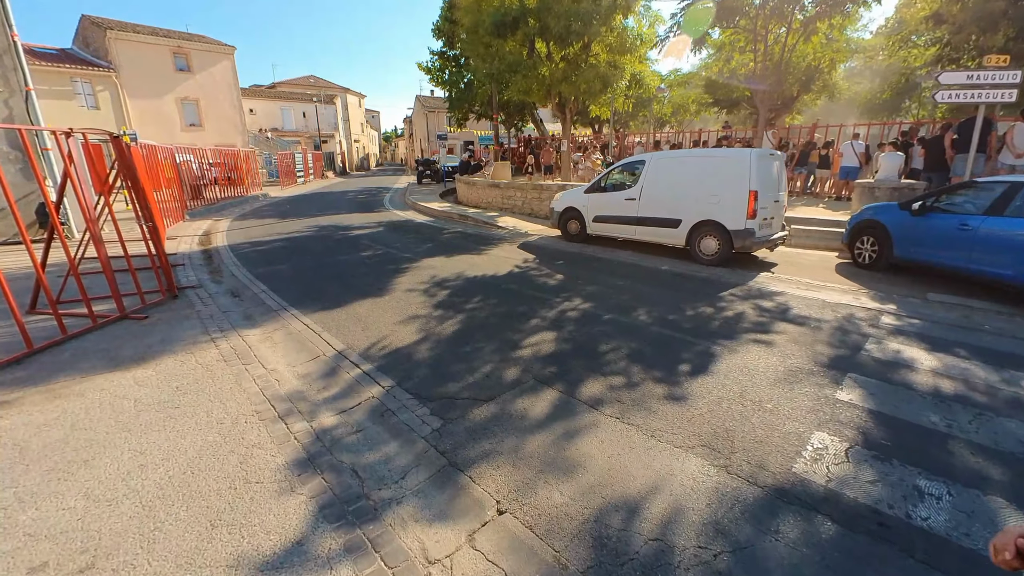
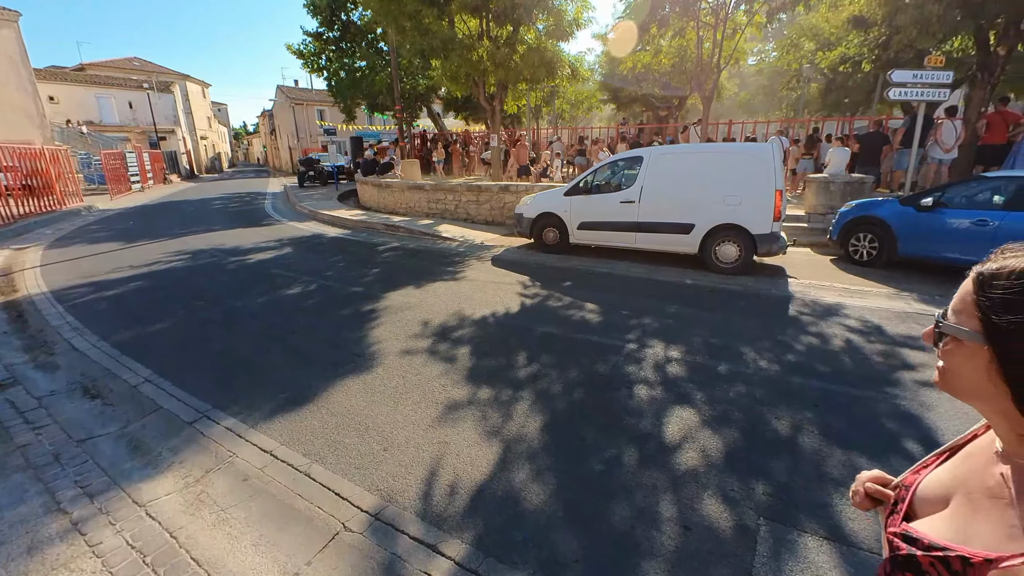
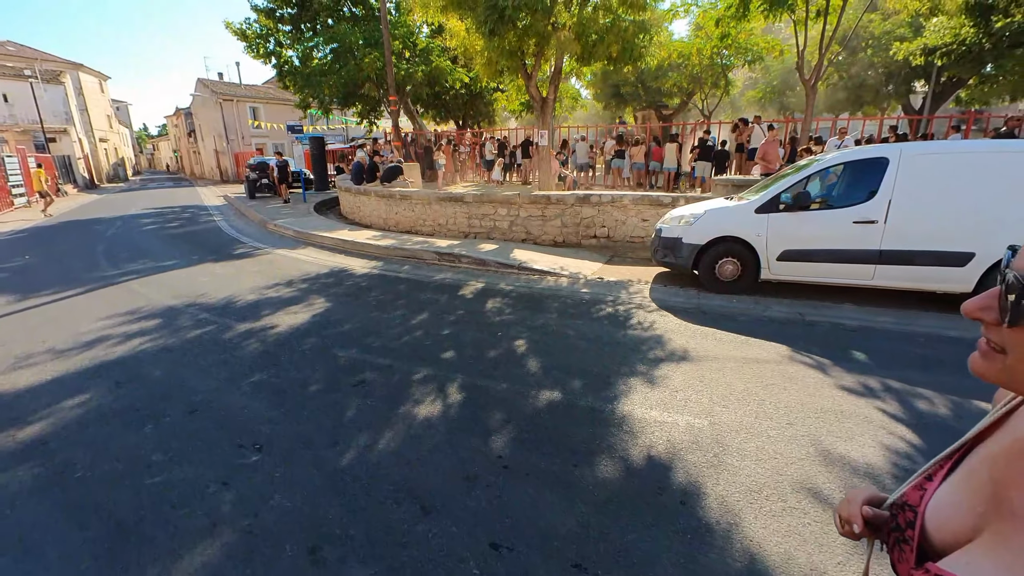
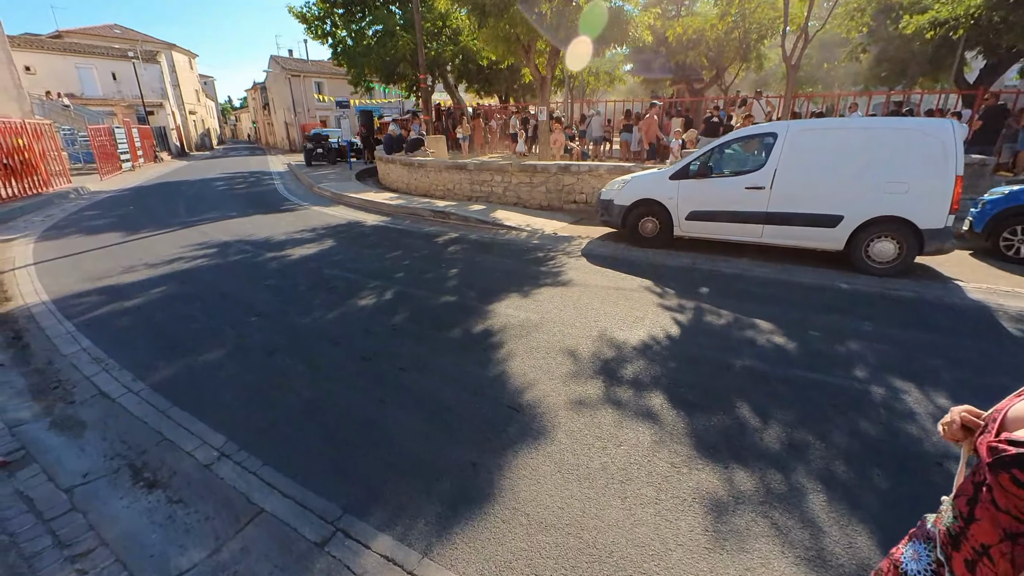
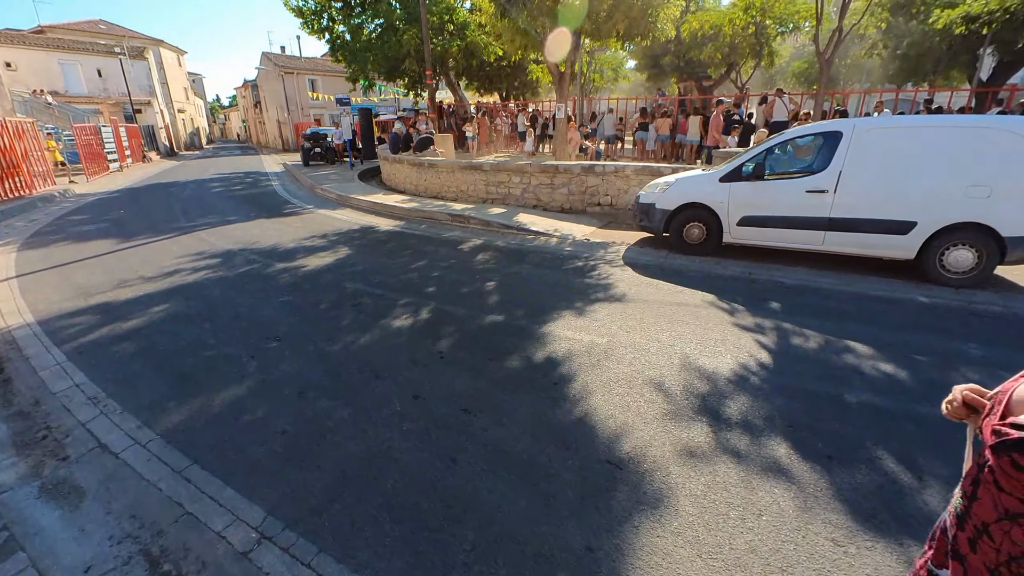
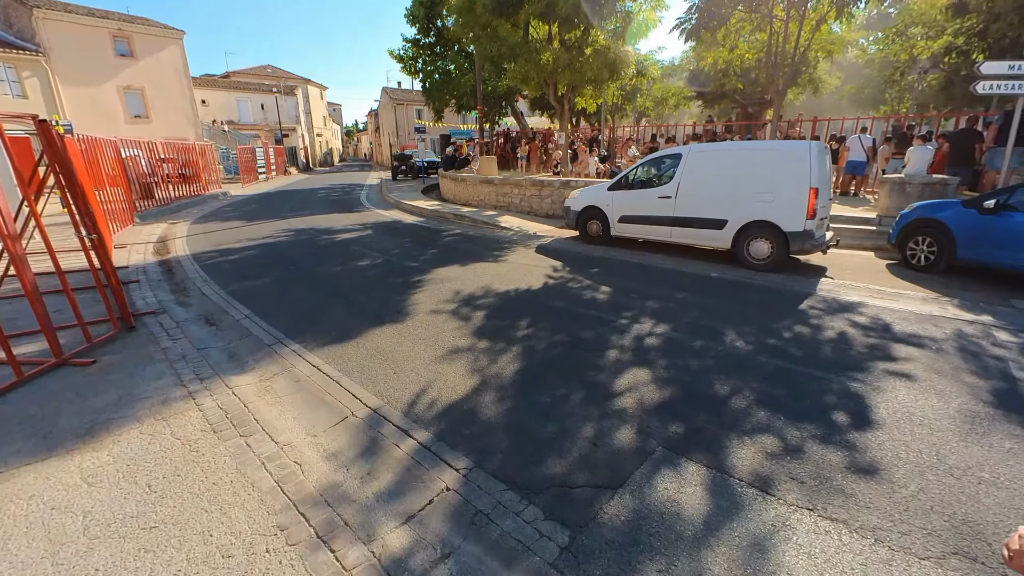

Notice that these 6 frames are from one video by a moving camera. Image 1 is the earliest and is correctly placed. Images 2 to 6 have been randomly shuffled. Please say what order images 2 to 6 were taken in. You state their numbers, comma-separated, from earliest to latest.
6, 2, 4, 5, 3
